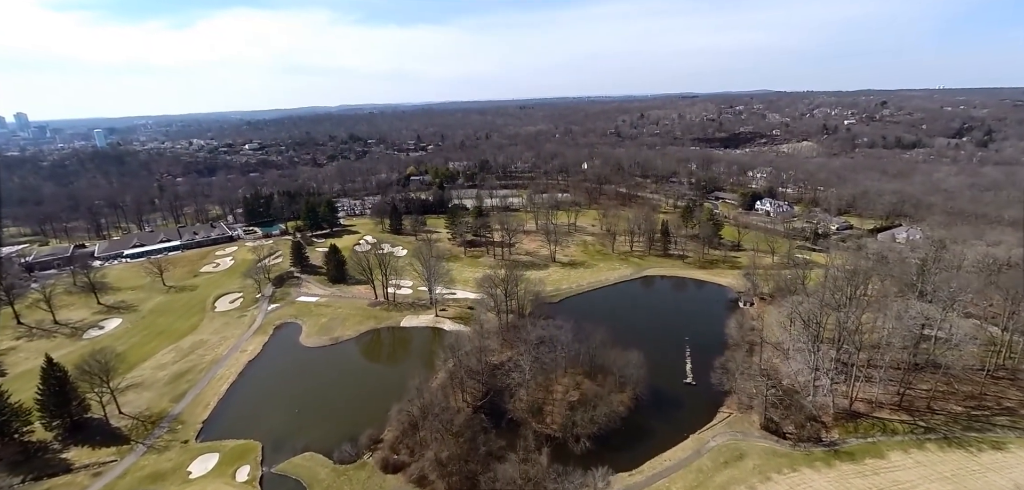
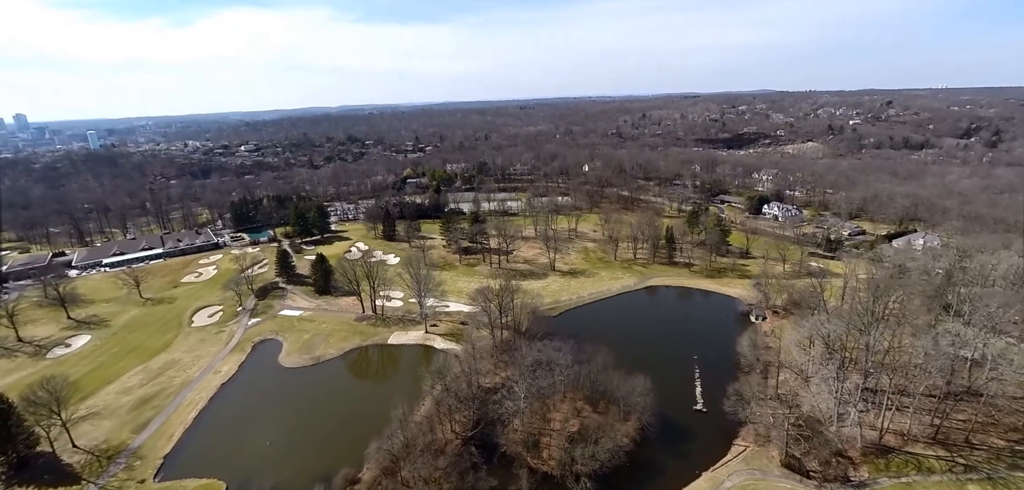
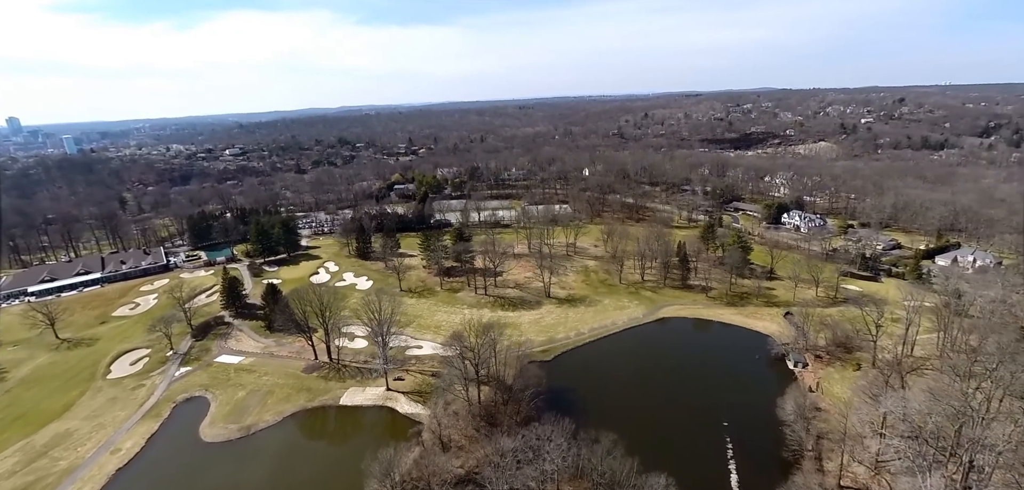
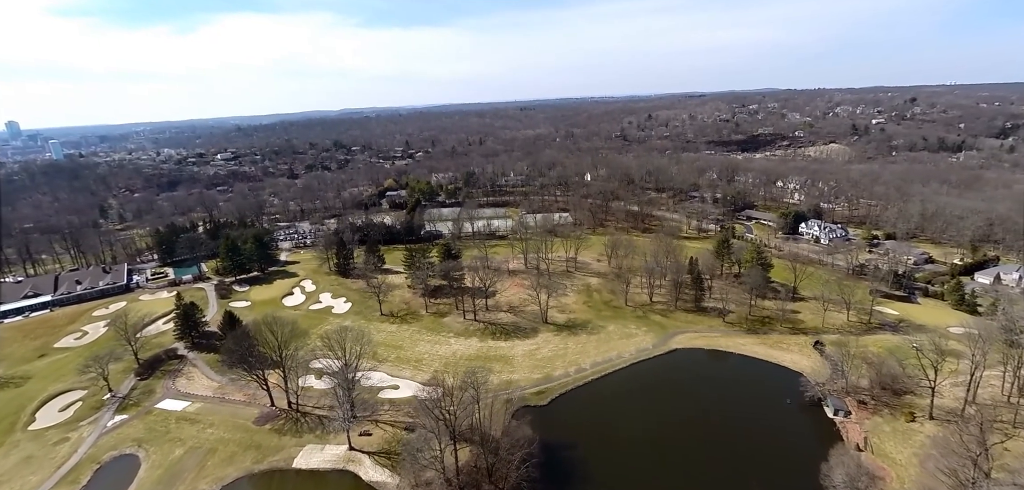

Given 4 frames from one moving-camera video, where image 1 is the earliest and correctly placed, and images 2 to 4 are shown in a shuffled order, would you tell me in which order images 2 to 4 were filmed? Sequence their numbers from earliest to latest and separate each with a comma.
2, 3, 4
